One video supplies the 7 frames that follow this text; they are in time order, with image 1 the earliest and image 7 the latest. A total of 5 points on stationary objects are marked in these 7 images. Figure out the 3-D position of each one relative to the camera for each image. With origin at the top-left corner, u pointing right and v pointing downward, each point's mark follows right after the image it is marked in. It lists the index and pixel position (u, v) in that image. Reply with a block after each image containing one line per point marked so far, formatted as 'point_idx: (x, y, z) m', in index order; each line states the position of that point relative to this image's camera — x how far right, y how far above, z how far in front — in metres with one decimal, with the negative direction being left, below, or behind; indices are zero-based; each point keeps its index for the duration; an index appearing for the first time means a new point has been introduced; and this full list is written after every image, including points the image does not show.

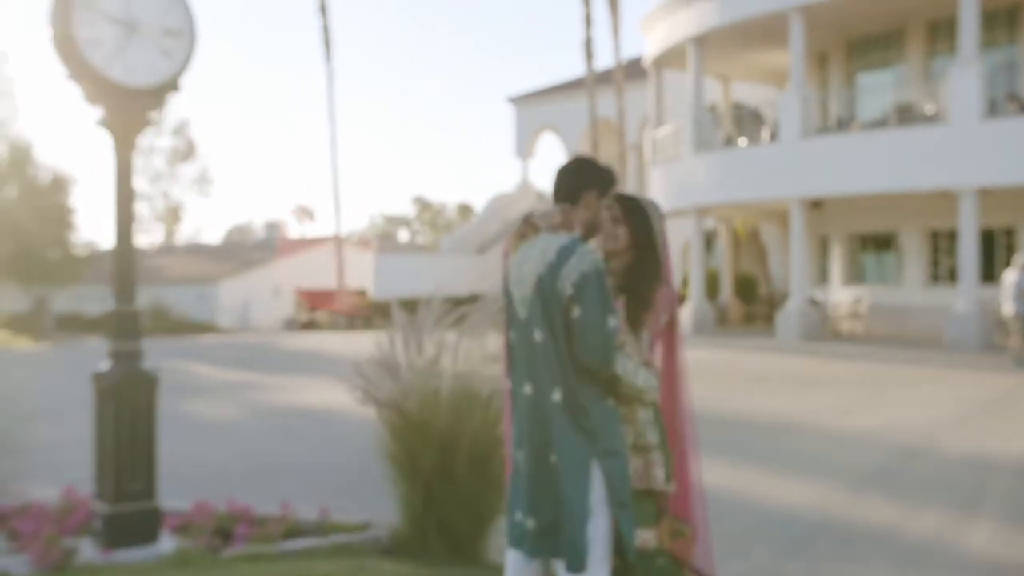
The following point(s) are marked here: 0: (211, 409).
0: (-3.8, -1.5, +14.1) m
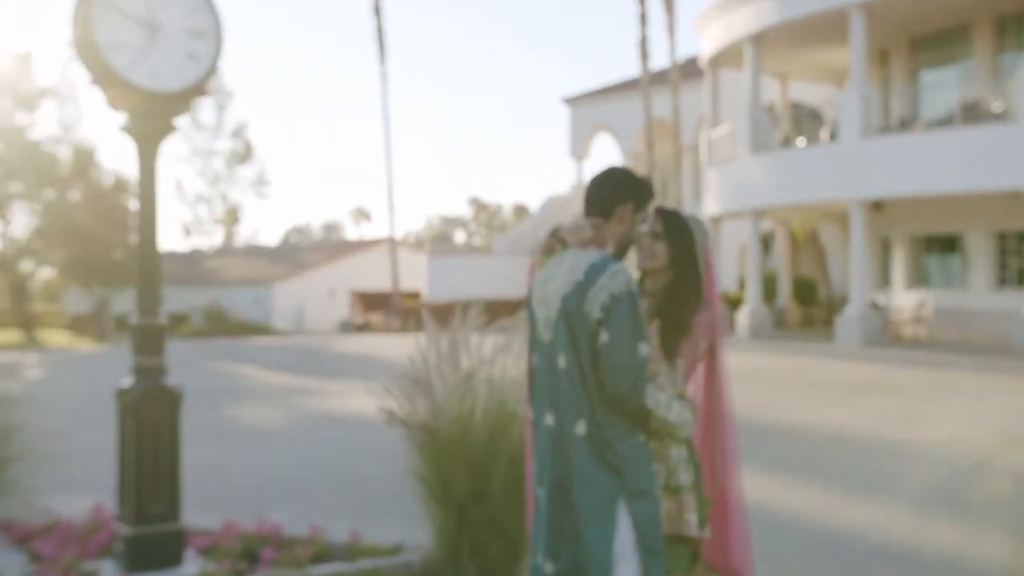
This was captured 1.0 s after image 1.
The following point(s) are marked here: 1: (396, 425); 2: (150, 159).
0: (-3.2, -1.6, +14.0) m
1: (-0.6, -0.7, +5.4) m
2: (-1.7, +0.6, +5.1) m
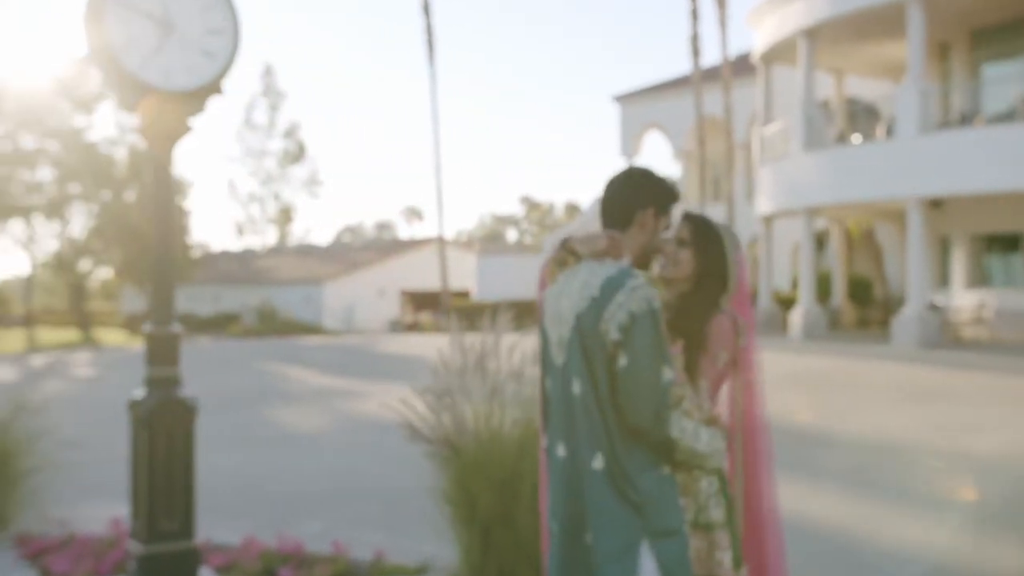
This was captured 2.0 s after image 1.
0: (-2.7, -1.6, +13.8) m
1: (-0.4, -0.7, +5.1) m
2: (-1.5, +0.6, +4.9) m
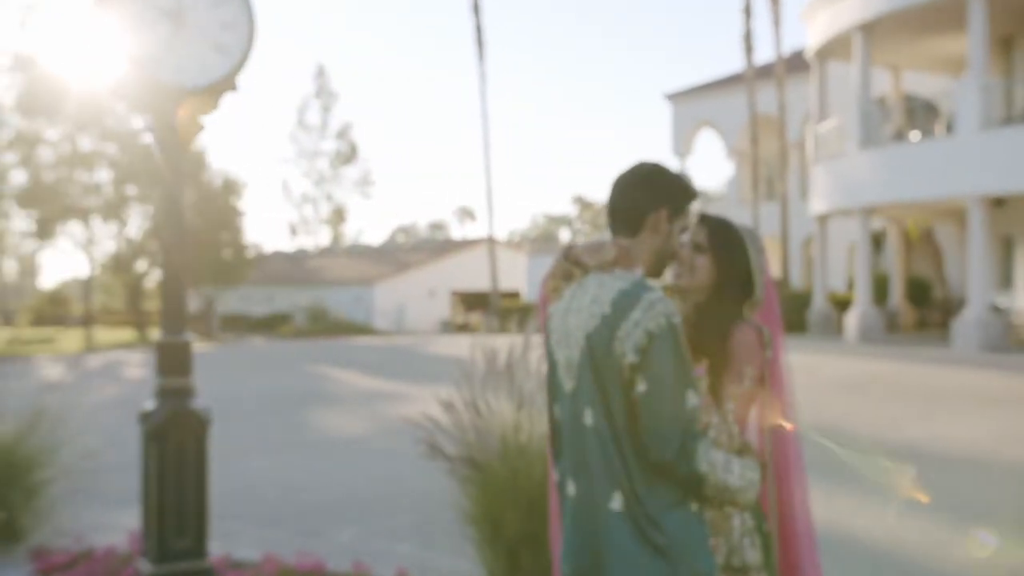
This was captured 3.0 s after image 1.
0: (-2.1, -1.6, +13.7) m
1: (-0.3, -0.8, +4.8) m
2: (-1.4, +0.5, +4.7) m
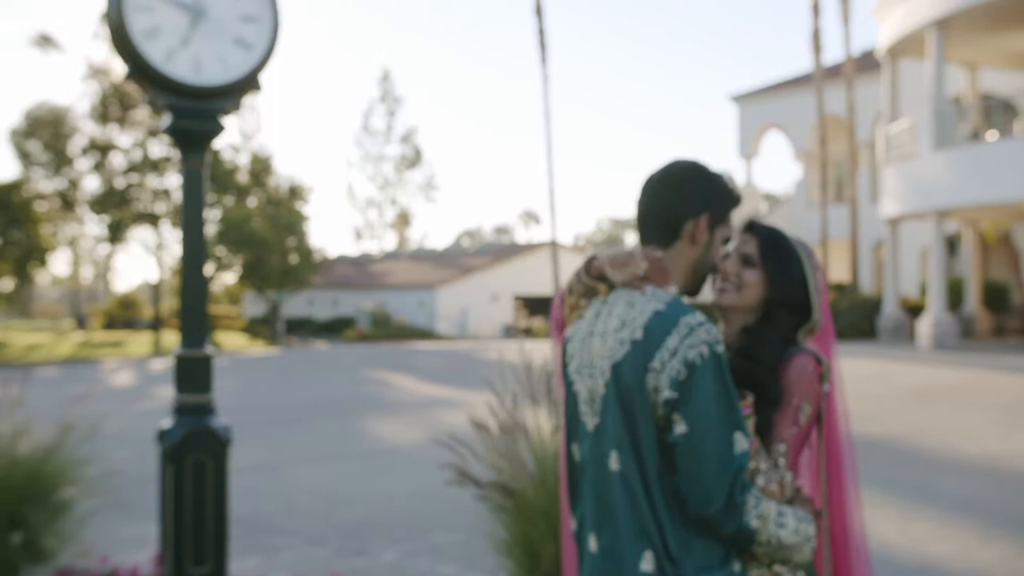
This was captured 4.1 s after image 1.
0: (-1.5, -1.7, +13.4) m
1: (-0.1, -0.8, +4.5) m
2: (-1.3, +0.5, +4.4) m
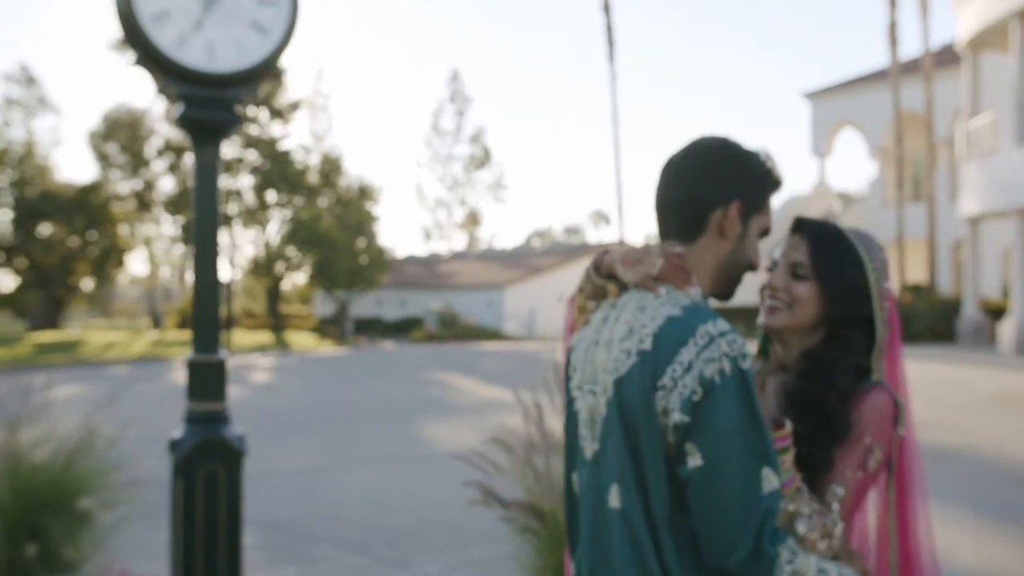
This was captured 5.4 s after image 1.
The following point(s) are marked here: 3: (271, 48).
0: (-0.8, -1.7, +13.1) m
1: (0.0, -0.8, +4.2) m
2: (-1.1, +0.5, +4.1) m
3: (-0.9, +0.9, +4.3) m
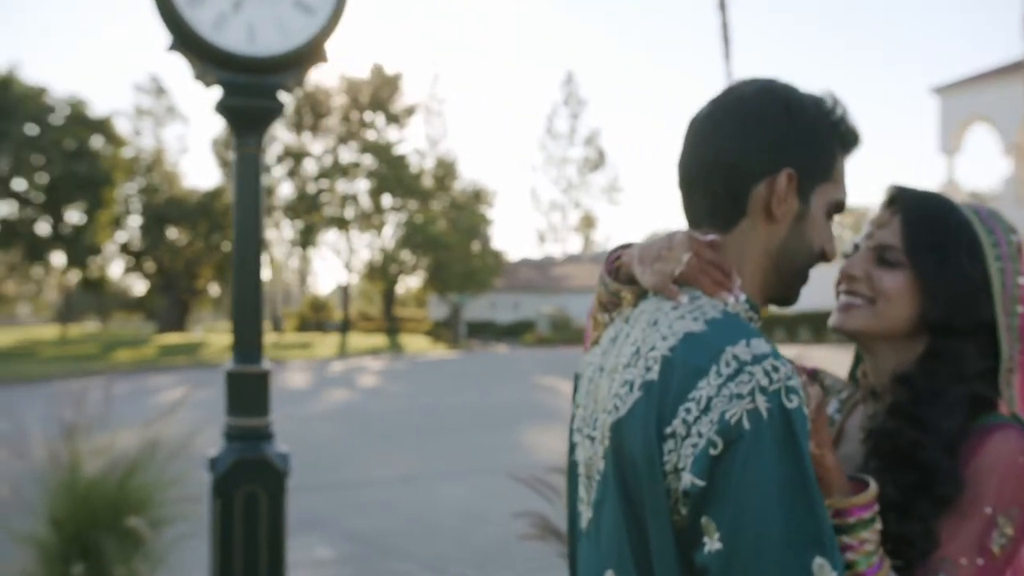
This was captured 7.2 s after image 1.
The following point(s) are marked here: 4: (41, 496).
0: (+0.4, -1.8, +12.7) m
1: (+0.2, -0.8, +3.7) m
2: (-0.9, +0.5, +3.8) m
3: (-0.7, +0.9, +3.9) m
4: (-2.1, -0.9, +5.0) m
